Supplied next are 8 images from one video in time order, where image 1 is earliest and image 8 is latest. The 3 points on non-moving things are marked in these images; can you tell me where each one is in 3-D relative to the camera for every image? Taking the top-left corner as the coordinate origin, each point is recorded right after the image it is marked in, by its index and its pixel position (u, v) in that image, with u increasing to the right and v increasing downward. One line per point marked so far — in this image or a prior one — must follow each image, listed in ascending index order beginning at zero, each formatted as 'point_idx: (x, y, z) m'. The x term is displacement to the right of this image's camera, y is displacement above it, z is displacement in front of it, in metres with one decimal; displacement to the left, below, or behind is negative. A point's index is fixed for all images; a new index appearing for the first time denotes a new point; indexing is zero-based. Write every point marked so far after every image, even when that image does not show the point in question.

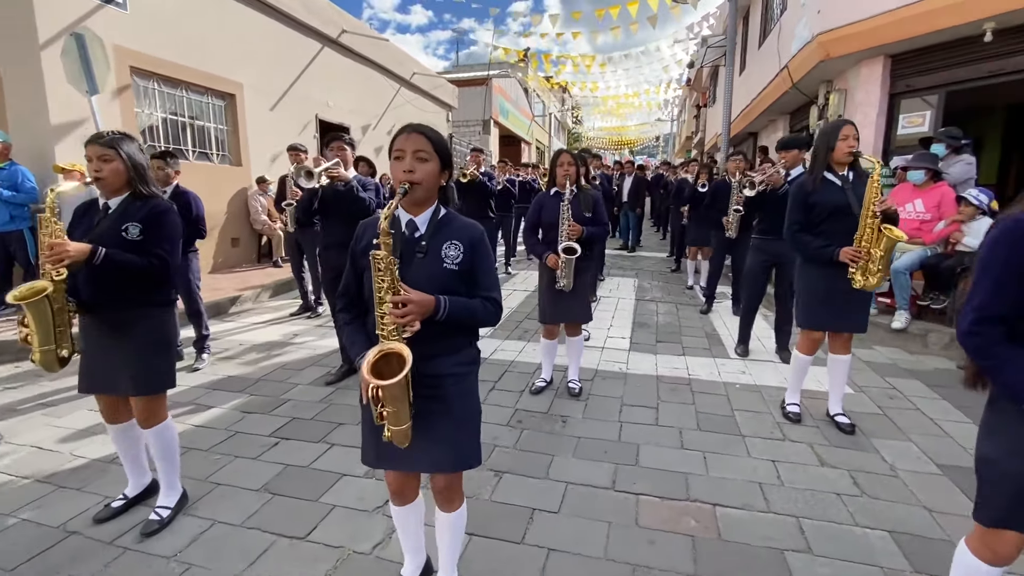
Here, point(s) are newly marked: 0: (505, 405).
0: (-0.1, -0.9, +4.1) m
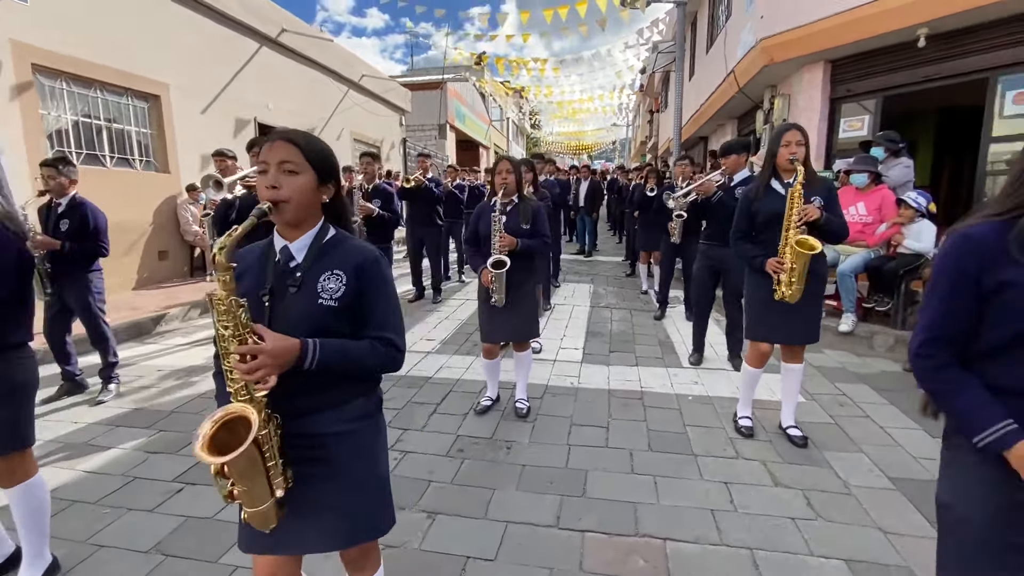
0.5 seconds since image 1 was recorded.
0: (-0.5, -1.0, +3.8) m
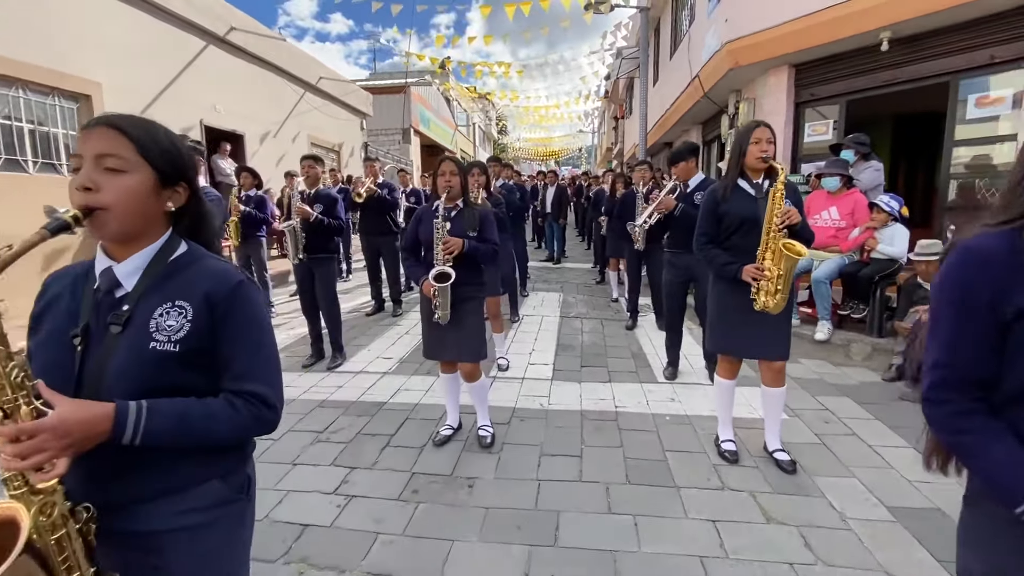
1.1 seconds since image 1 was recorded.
0: (-0.7, -1.1, +3.4) m
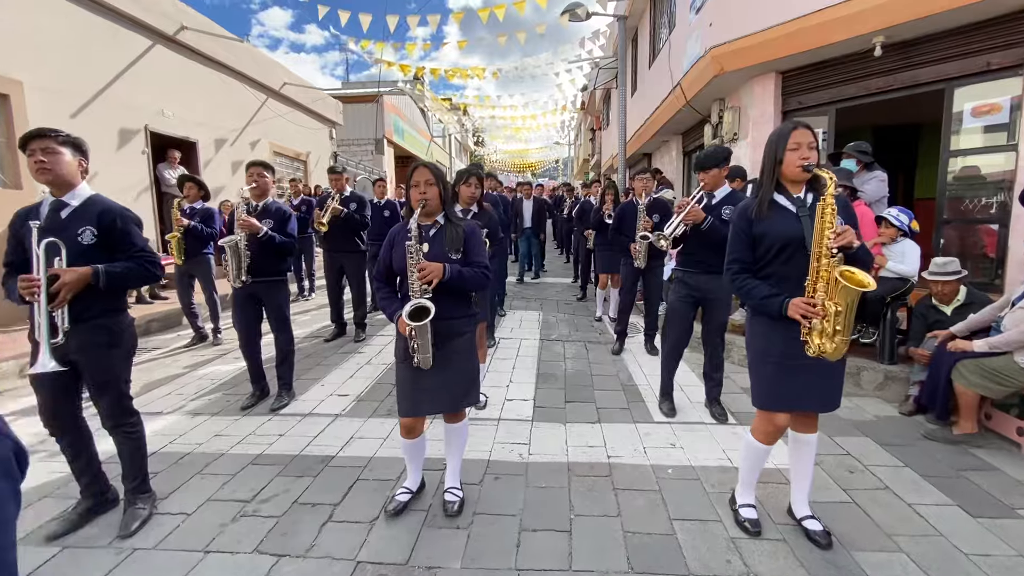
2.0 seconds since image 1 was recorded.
0: (-0.8, -1.3, +2.6) m
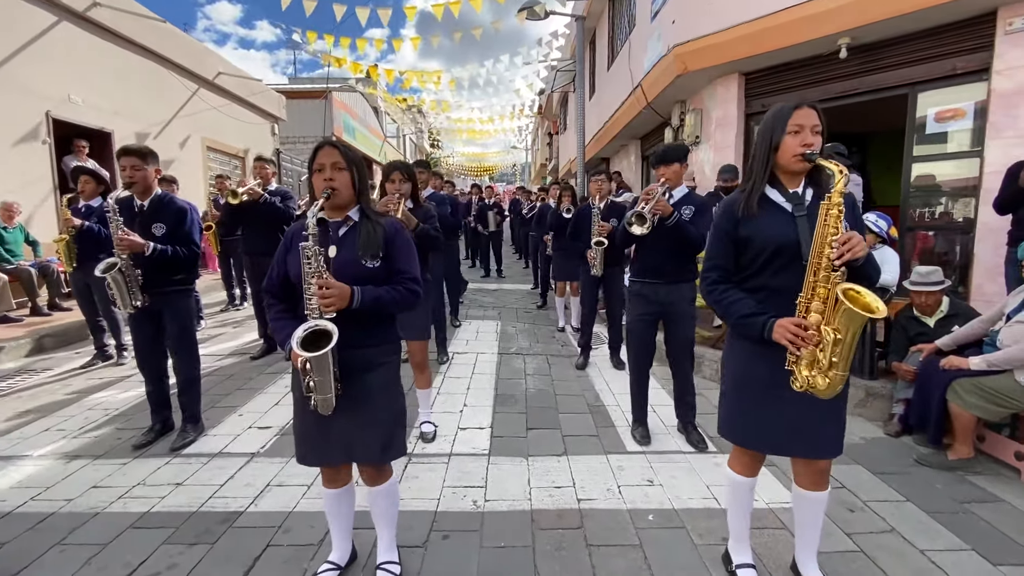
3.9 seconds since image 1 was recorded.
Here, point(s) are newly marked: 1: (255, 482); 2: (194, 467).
0: (-1.0, -1.4, +2.0) m
1: (-1.6, -1.1, +3.4) m
2: (-2.0, -1.1, +3.5) m
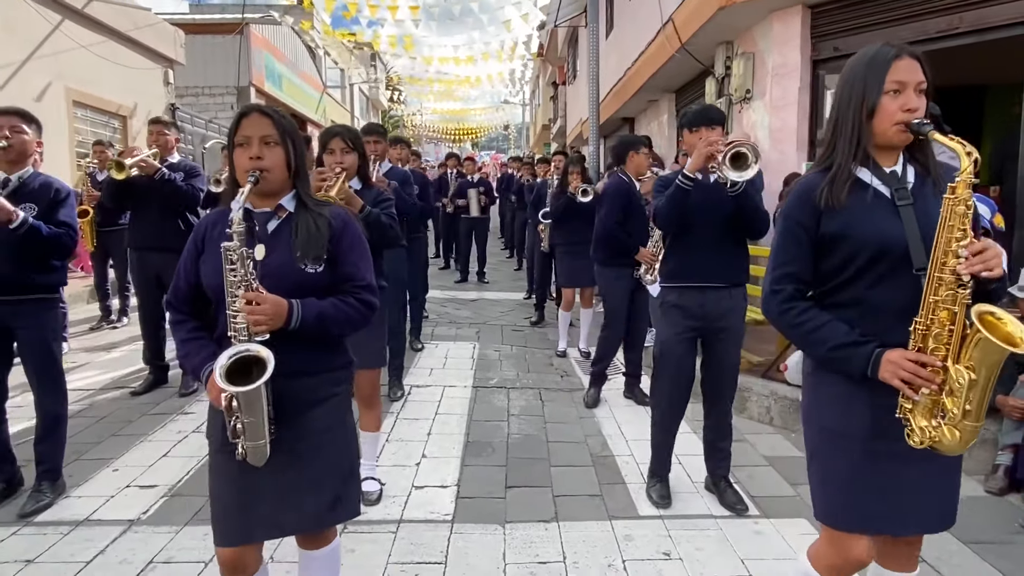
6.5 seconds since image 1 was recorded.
0: (-1.2, -1.5, +1.0) m
1: (-1.7, -1.2, +2.4) m
2: (-2.1, -1.2, +2.6) m
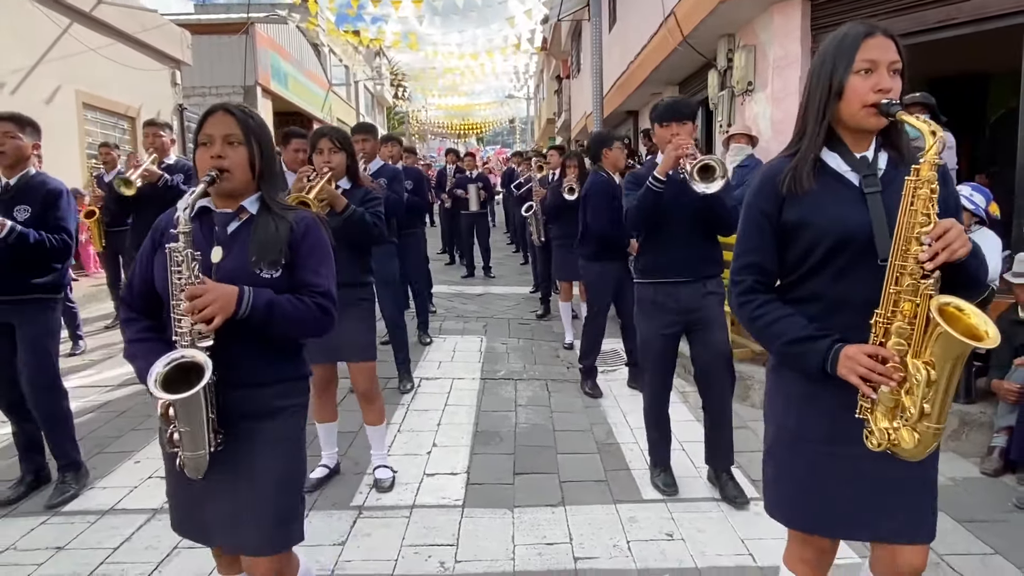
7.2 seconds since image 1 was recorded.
0: (-1.1, -1.5, +1.1) m
1: (-1.6, -1.2, +2.5) m
2: (-2.1, -1.2, +2.6) m
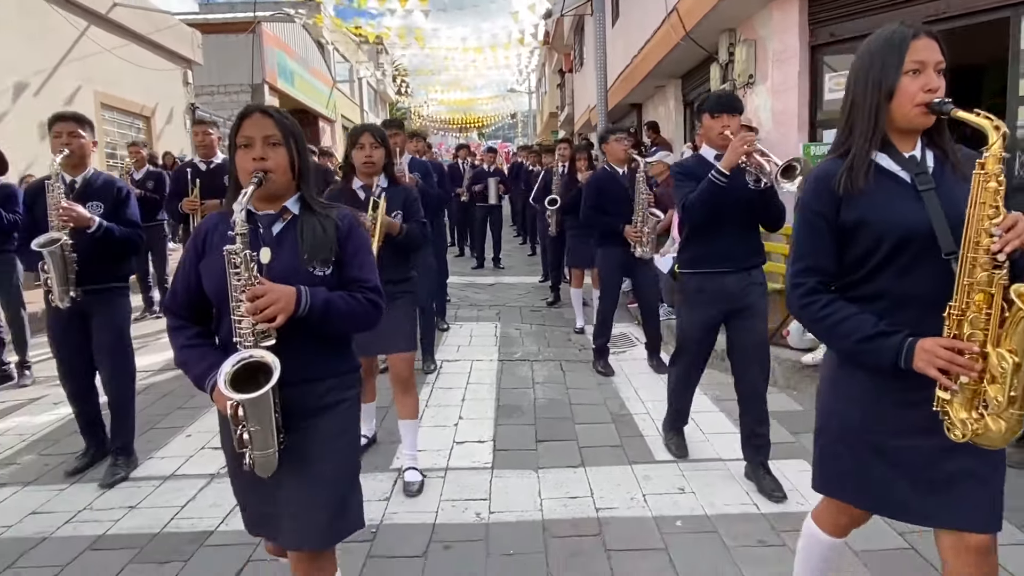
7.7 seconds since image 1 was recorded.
0: (-1.0, -1.5, +1.2) m
1: (-1.5, -1.2, +2.6) m
2: (-2.0, -1.2, +2.7) m
